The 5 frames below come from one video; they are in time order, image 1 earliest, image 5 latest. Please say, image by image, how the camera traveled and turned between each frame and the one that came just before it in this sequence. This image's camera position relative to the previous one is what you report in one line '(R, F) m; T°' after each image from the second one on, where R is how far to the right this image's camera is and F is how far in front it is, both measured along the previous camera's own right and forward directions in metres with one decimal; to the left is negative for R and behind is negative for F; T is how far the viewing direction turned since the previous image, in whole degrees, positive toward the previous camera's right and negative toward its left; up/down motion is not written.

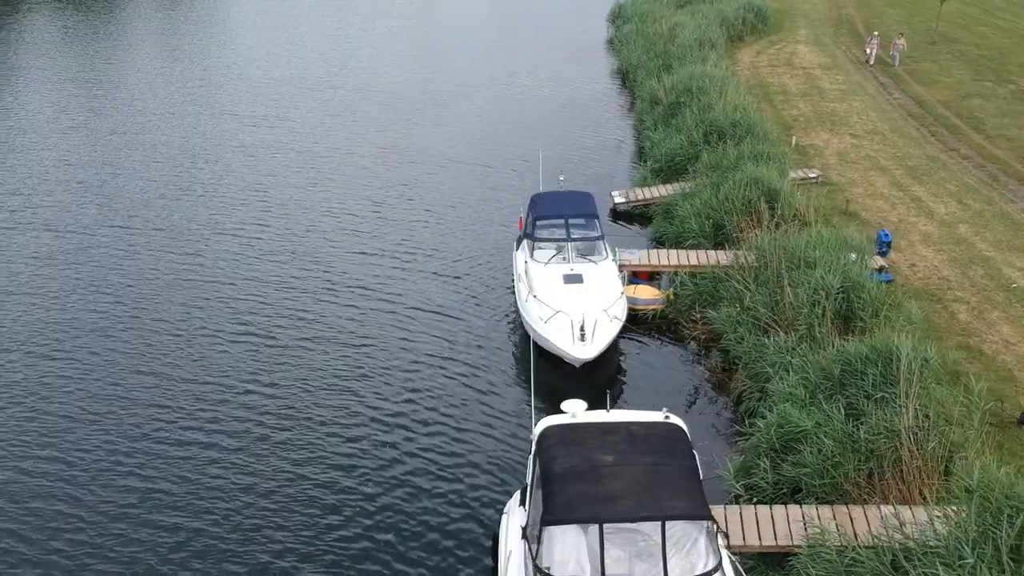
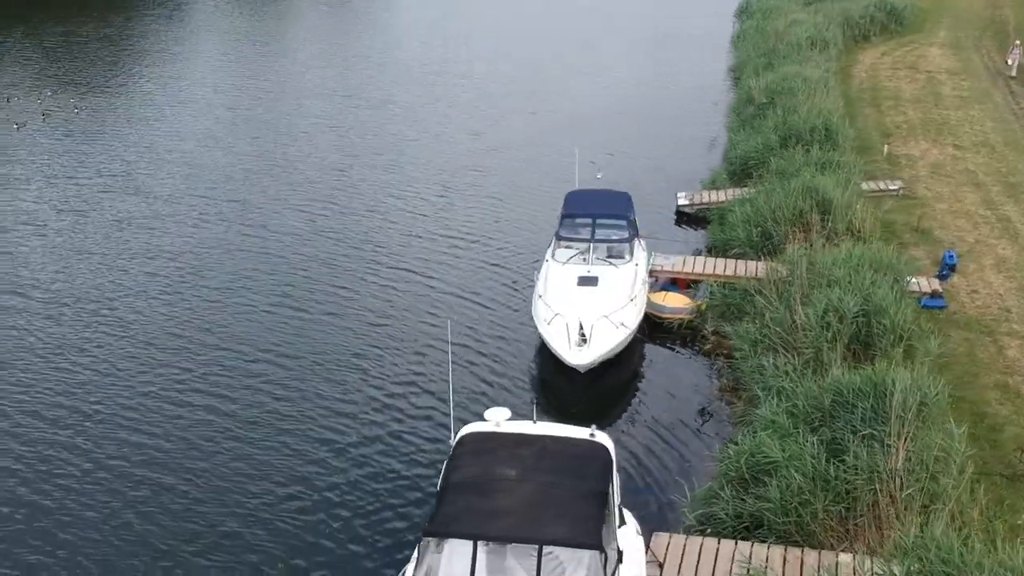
(+2.8, +0.7) m; -9°
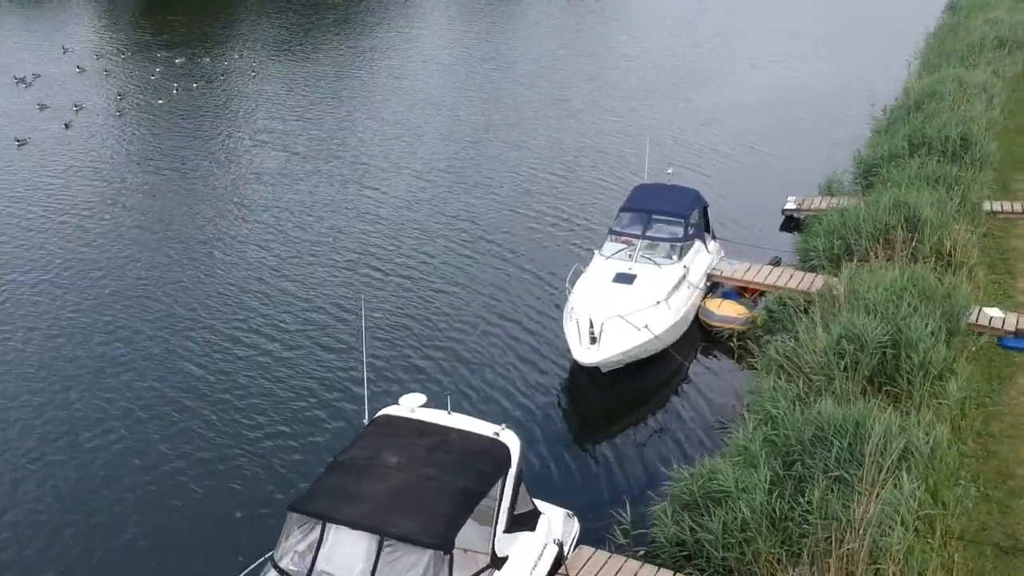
(+3.6, +0.7) m; -13°
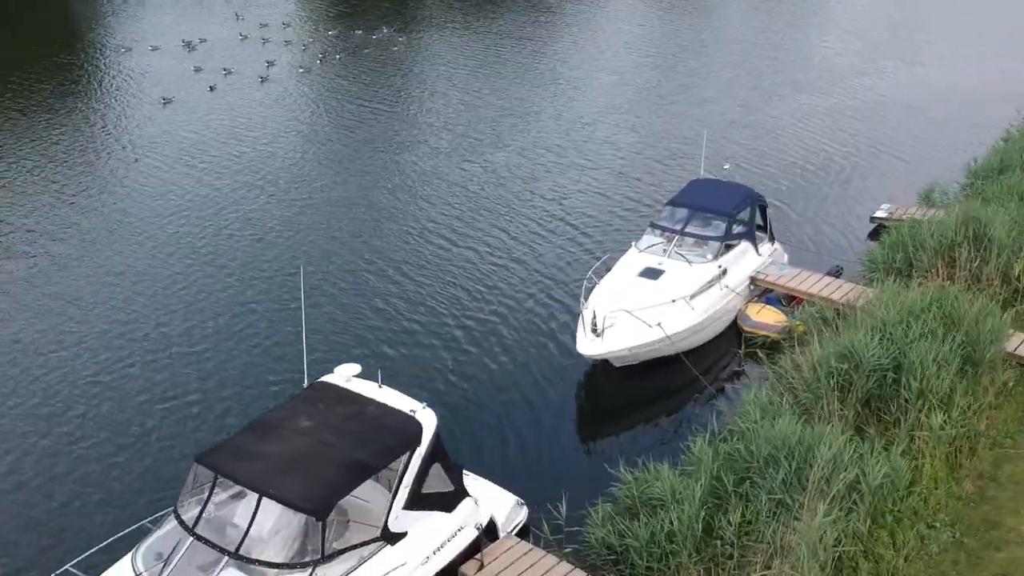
(+3.2, +0.3) m; -11°
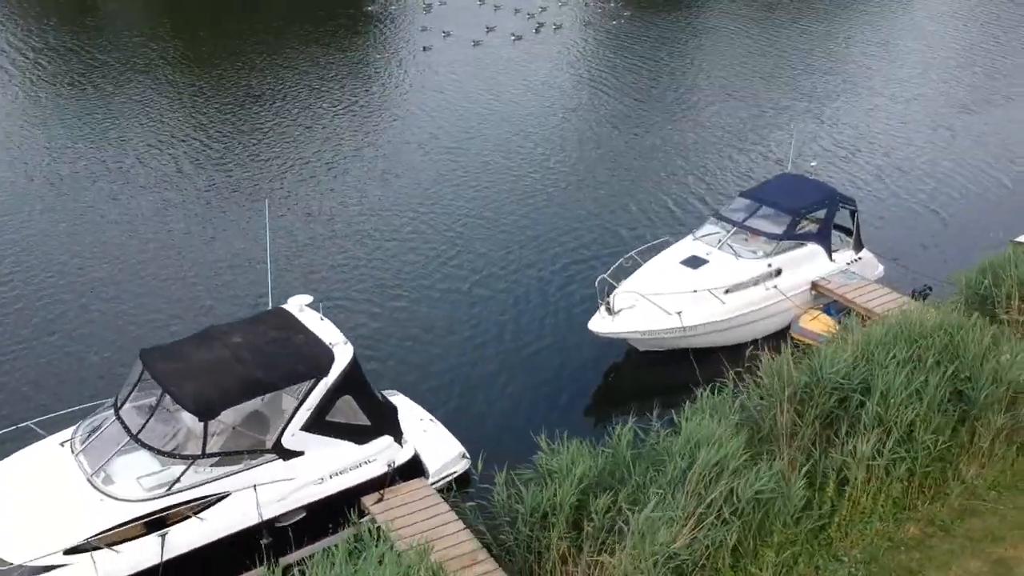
(+4.8, +0.3) m; -17°
